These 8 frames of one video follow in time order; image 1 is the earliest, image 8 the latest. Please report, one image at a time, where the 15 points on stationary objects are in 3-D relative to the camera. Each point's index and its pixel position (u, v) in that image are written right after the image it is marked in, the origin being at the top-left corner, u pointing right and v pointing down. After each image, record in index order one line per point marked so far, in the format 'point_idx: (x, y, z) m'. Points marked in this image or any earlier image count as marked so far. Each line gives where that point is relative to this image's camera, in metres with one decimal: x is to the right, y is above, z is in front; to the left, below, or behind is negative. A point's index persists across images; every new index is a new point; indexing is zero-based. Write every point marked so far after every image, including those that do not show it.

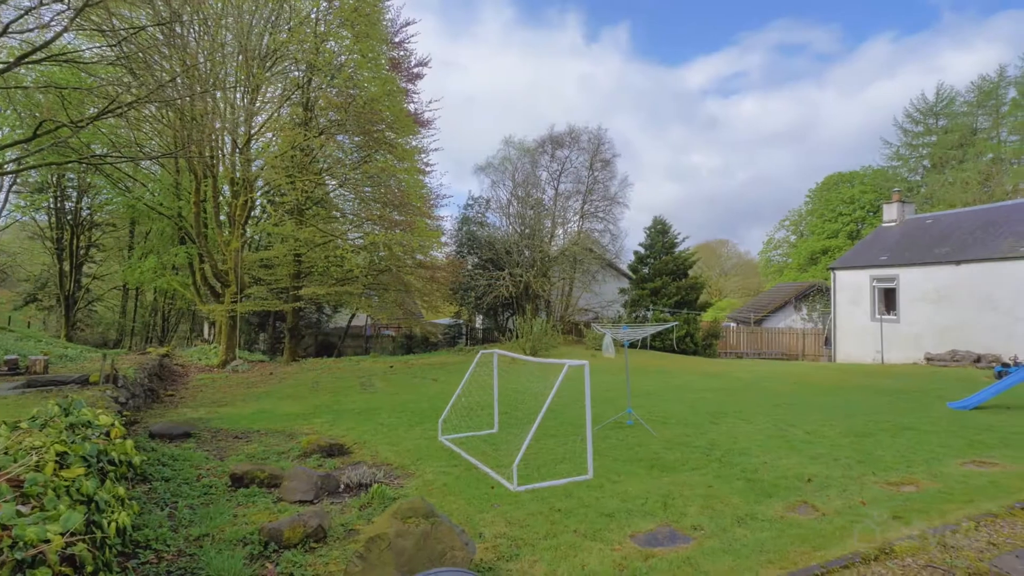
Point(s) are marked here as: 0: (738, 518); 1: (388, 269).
0: (+1.8, -1.8, +4.2) m
1: (-3.4, +0.5, +14.2) m
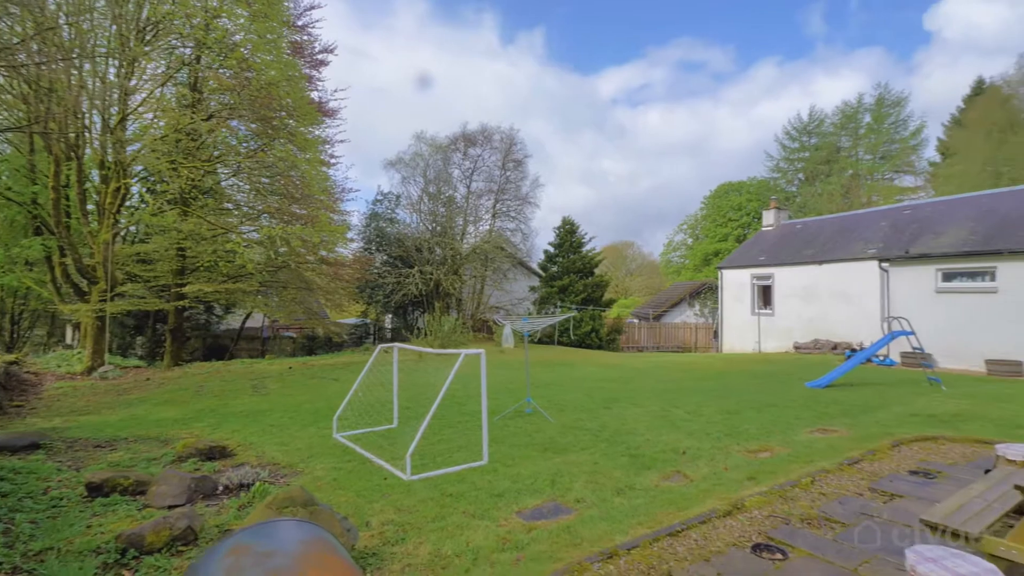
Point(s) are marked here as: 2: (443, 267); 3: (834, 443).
0: (+0.9, -1.7, +4.4) m
1: (-5.9, +0.6, +13.6) m
2: (-2.6, +0.8, +18.9) m
3: (+3.5, -1.7, +5.6) m
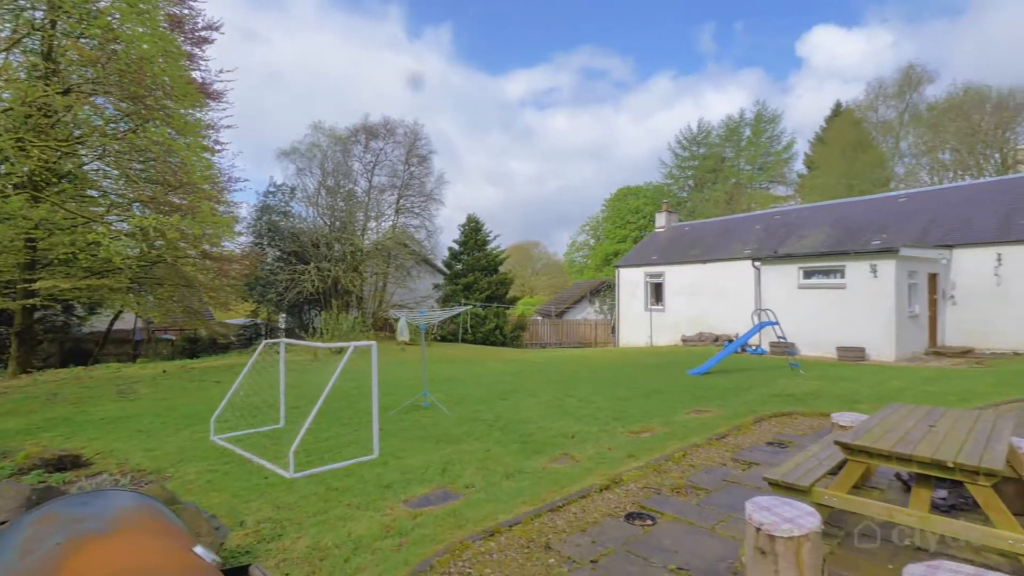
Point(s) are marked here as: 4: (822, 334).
0: (0.0, -1.6, +4.5) m
1: (-8.3, +0.7, +12.4) m
2: (-5.9, +0.9, +18.2) m
3: (+2.3, -1.6, +6.1) m
4: (+8.1, -1.2, +13.7) m
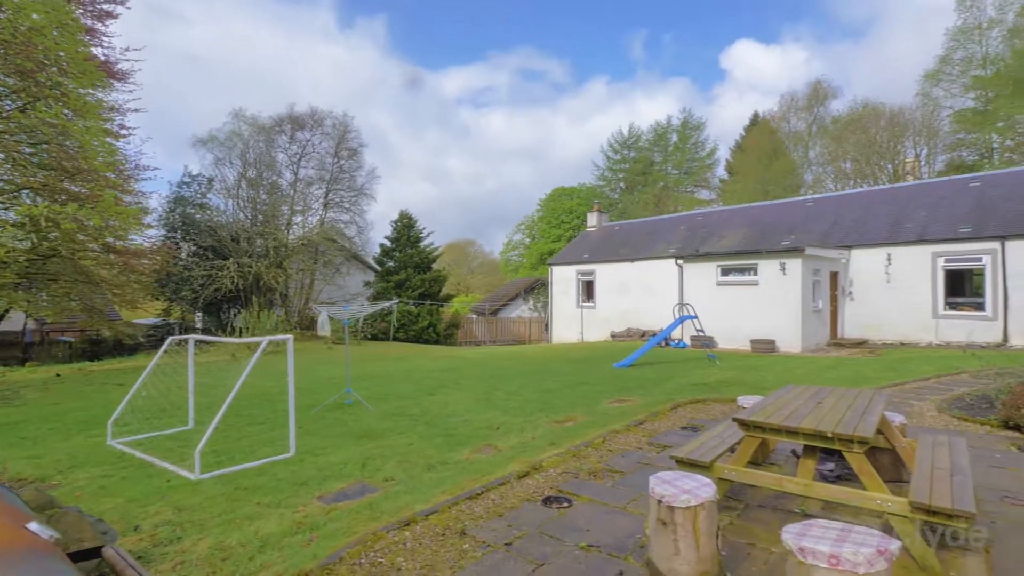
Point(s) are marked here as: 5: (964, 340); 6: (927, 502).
0: (-0.7, -1.5, +4.5) m
1: (-9.8, +0.8, +11.3) m
2: (-8.2, +1.0, +17.3) m
3: (+1.4, -1.5, +6.4) m
4: (+6.3, -1.1, +14.6) m
5: (+11.6, -1.3, +13.3) m
6: (+2.1, -1.1, +2.6) m
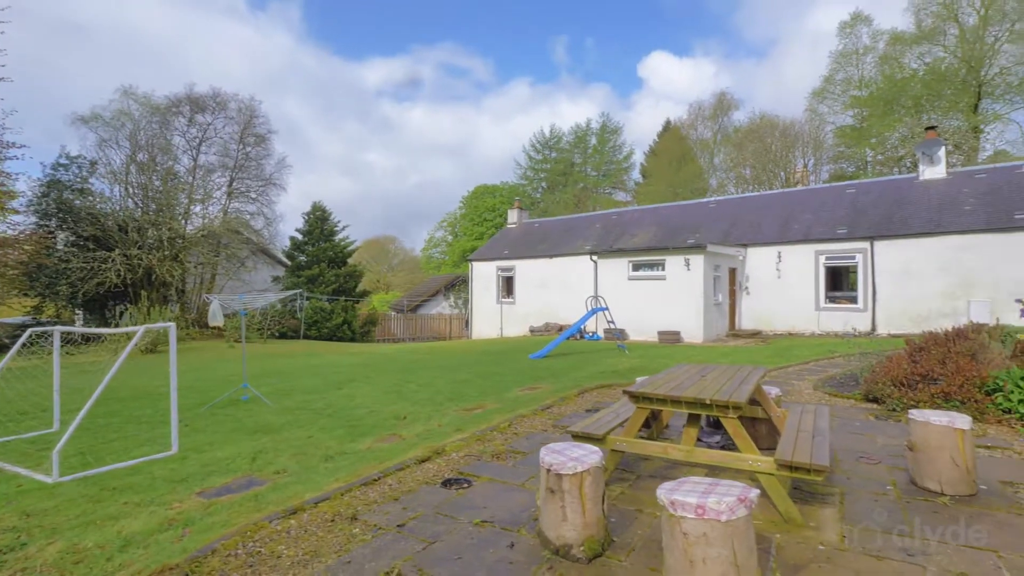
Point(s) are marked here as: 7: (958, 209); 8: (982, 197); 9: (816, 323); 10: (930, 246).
0: (-1.5, -1.4, +4.3) m
1: (-11.5, +0.9, +9.7) m
2: (-10.8, +1.1, +15.9) m
3: (+0.3, -1.3, +6.5) m
4: (+4.0, -1.0, +15.3) m
5: (+9.3, -1.2, +14.8) m
6: (+1.5, -0.9, +2.9) m
7: (+12.0, +2.1, +14.0) m
8: (+12.7, +2.4, +14.0) m
9: (+8.8, -1.0, +15.2) m
10: (+11.0, +1.1, +13.6) m
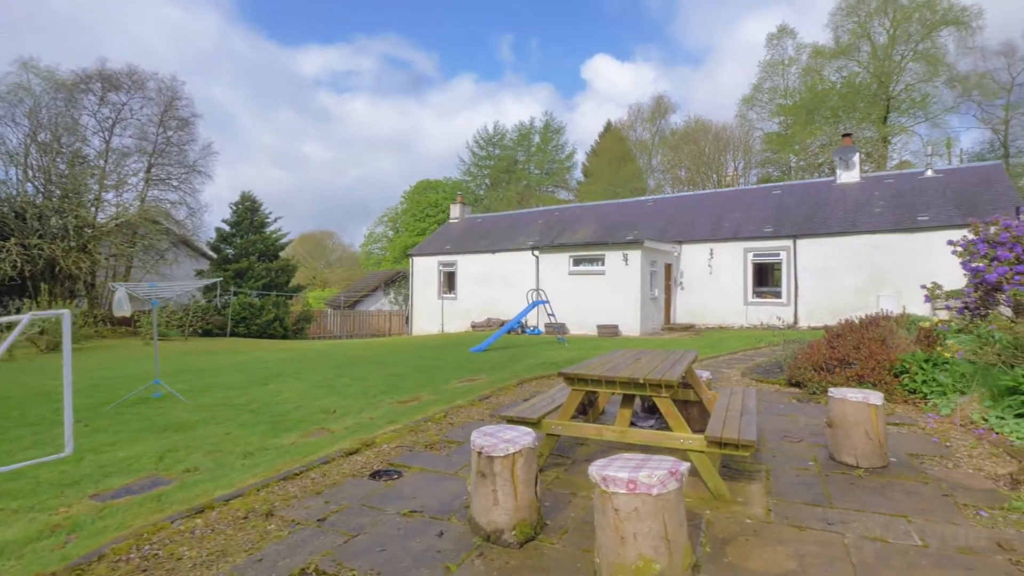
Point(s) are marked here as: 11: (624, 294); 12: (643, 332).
0: (-2.1, -1.3, +4.0) m
1: (-12.6, +1.1, +8.3) m
2: (-12.5, +1.3, +14.5) m
3: (-0.5, -1.2, +6.3) m
4: (+2.2, -0.8, +15.5) m
5: (+7.6, -1.0, +15.6) m
6: (+1.2, -0.8, +2.9) m
7: (+10.3, +2.2, +15.1) m
8: (+11.0, +2.5, +15.2) m
9: (+7.1, -0.9, +15.9) m
10: (+9.4, +1.2, +14.6) m
11: (+3.2, -0.2, +14.7) m
12: (+3.7, -1.3, +14.6) m
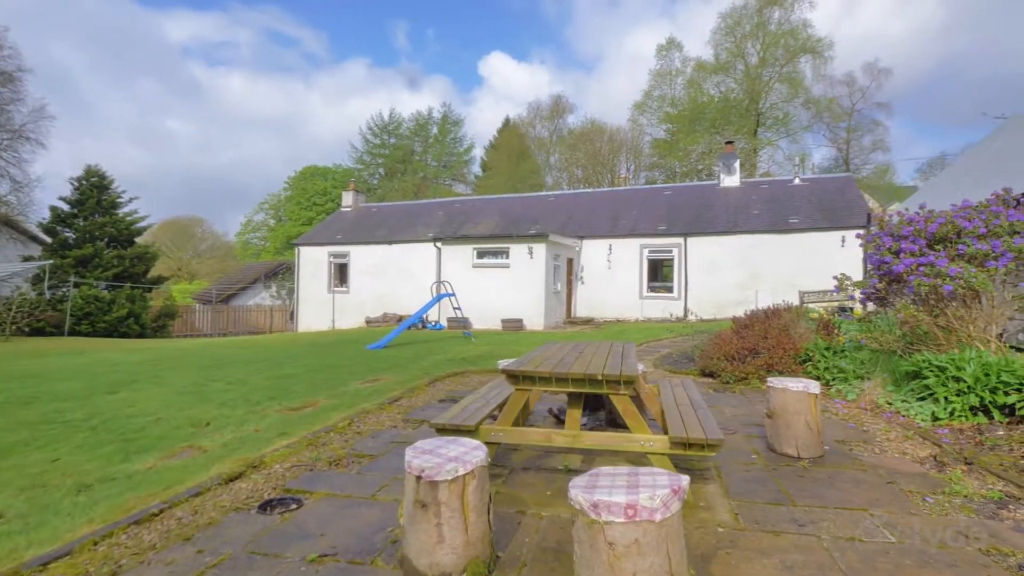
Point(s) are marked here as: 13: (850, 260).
0: (-2.5, -1.1, +3.0) m
1: (-13.6, +1.3, +5.1) m
2: (-14.8, +1.6, +11.2) m
3: (-1.4, -1.1, +5.6) m
4: (-0.6, -0.6, +15.1) m
5: (+4.6, -0.9, +16.3) m
6: (+0.9, -0.7, +2.6) m
7: (+7.4, +2.4, +16.3) m
8: (+8.1, +2.7, +16.6) m
9: (+4.0, -0.7, +16.5) m
10: (+6.6, +1.3, +15.7) m
11: (+0.5, 0.0, +14.6) m
12: (+1.0, -1.1, +14.5) m
13: (+9.4, +0.8, +14.5) m
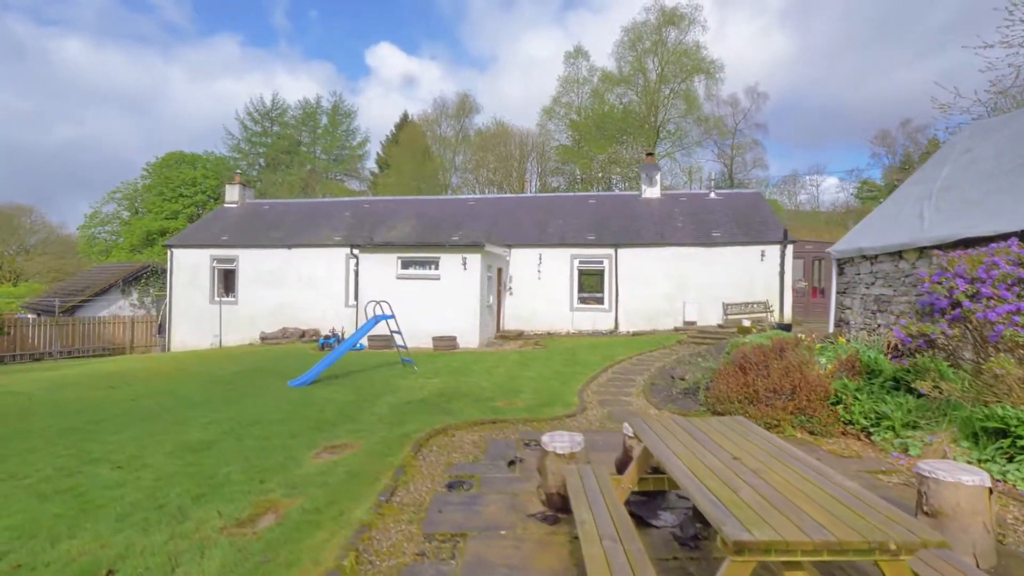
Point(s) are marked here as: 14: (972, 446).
0: (-1.7, -1.5, +1.4) m
1: (-13.0, +1.0, +1.0) m
2: (-15.5, +1.2, +6.7) m
3: (-1.2, -1.4, +4.2) m
4: (-2.5, -1.0, +13.6) m
5: (+2.4, -1.2, +15.9) m
6: (+1.7, -1.1, +1.7) m
7: (+5.1, +2.0, +16.5) m
8: (+5.7, +2.3, +16.9) m
9: (+1.8, -1.1, +16.0) m
10: (+4.4, +1.0, +15.7) m
11: (-1.3, -0.3, +13.3) m
12: (-0.8, -1.4, +13.4) m
13: (+7.5, +0.4, +15.2) m
14: (+3.7, -1.3, +4.2) m
